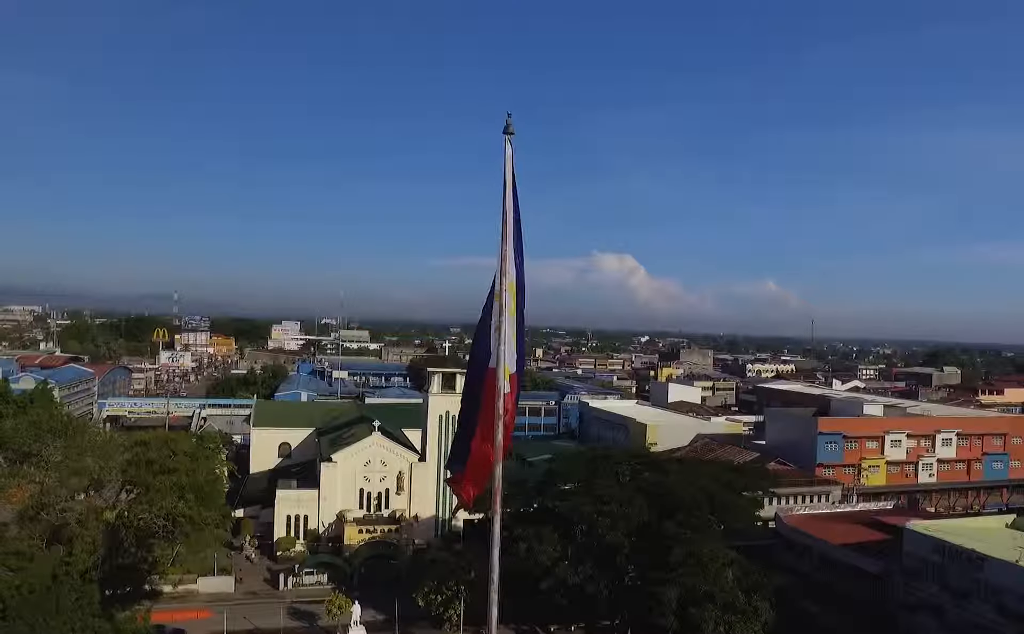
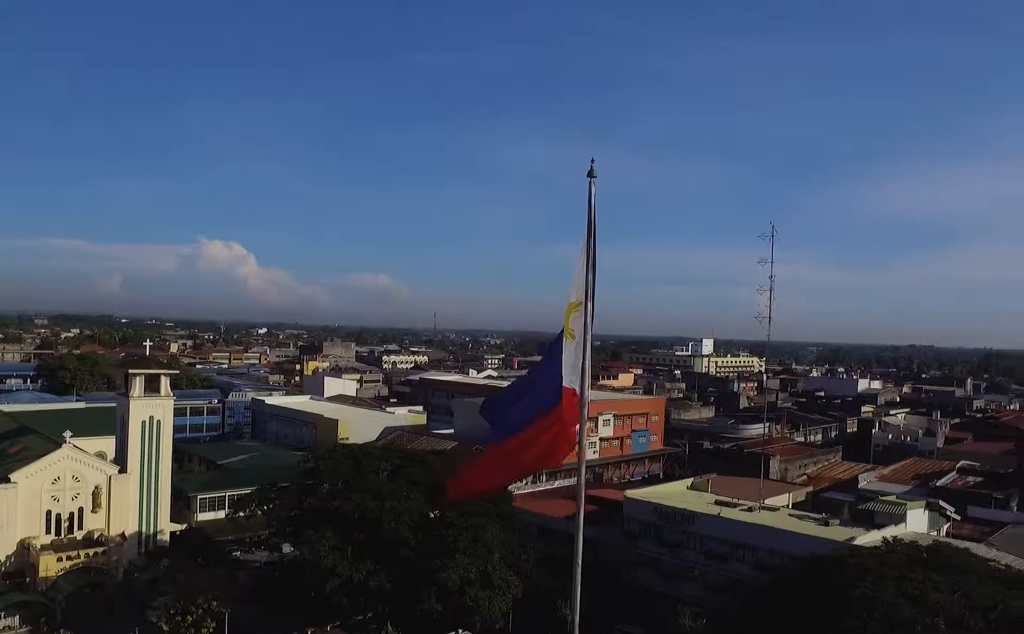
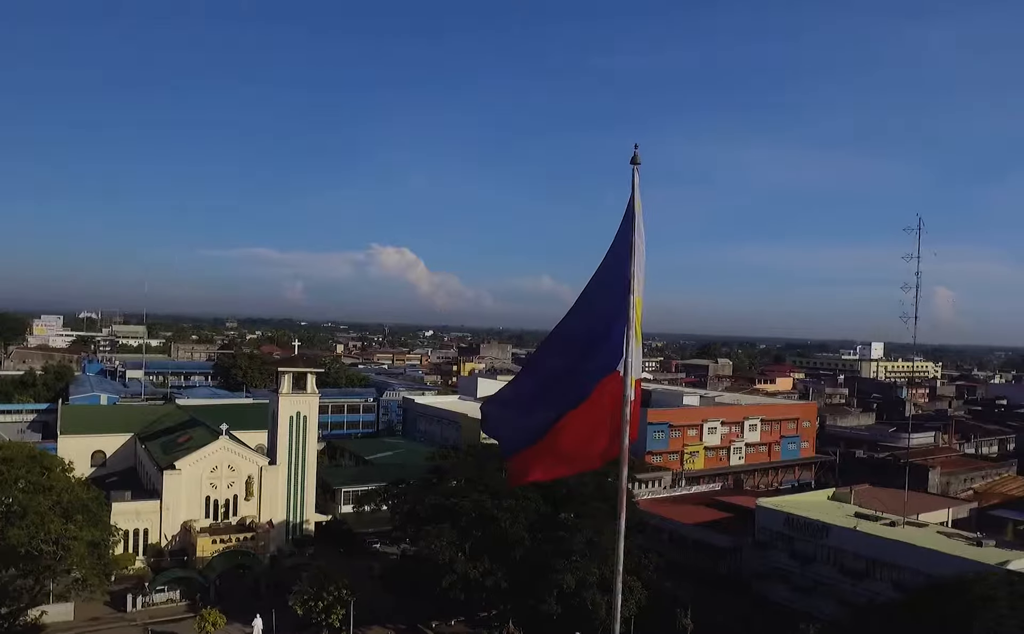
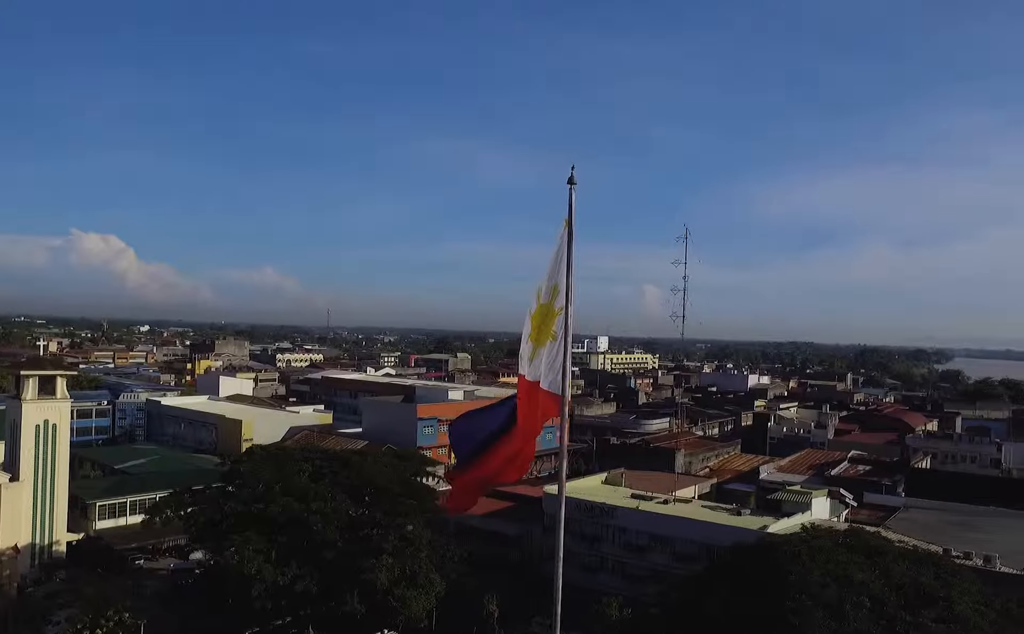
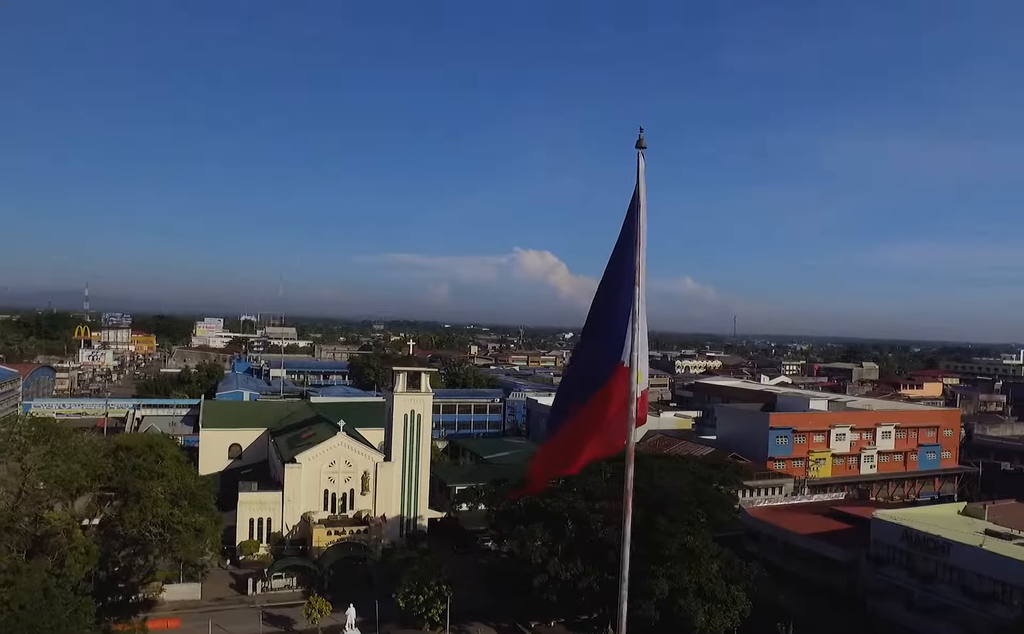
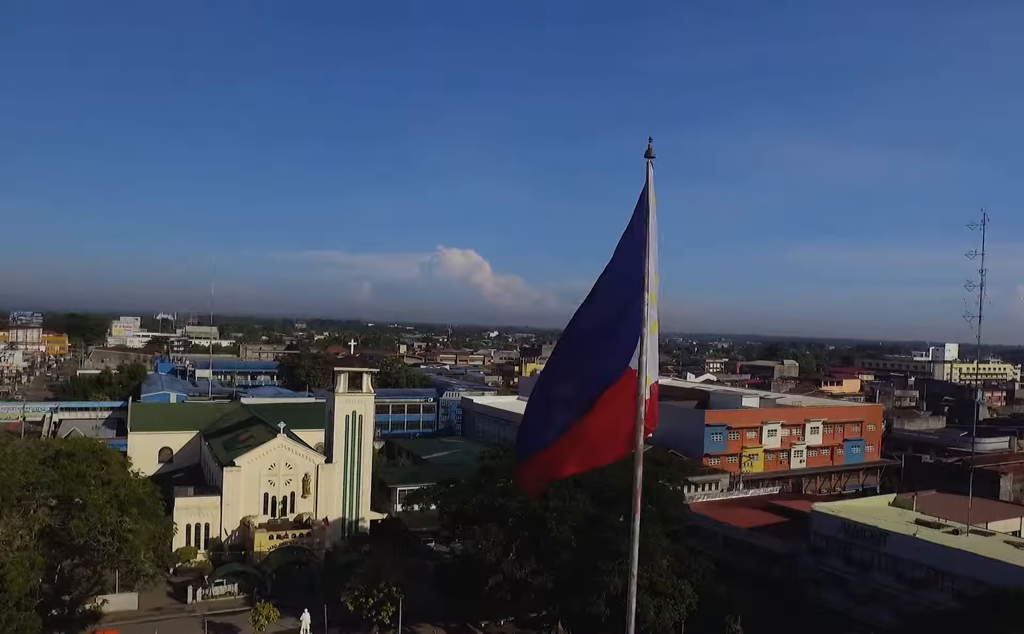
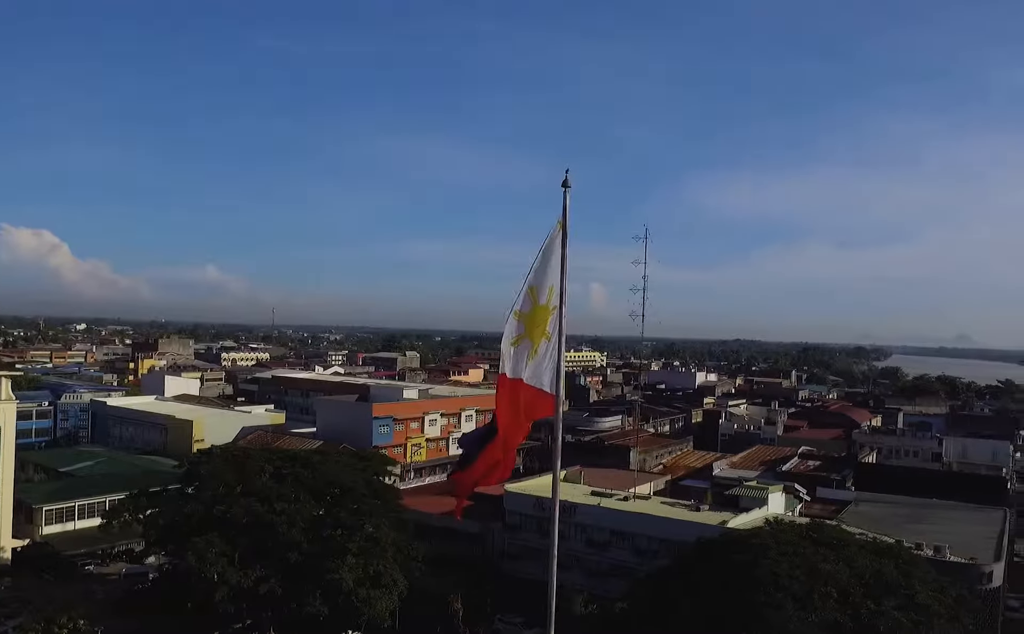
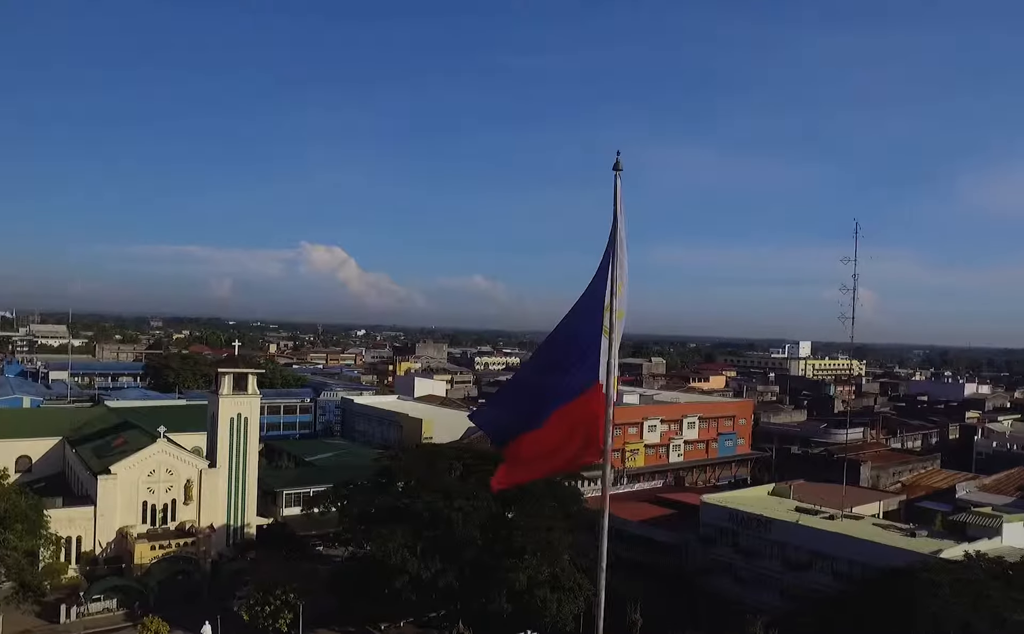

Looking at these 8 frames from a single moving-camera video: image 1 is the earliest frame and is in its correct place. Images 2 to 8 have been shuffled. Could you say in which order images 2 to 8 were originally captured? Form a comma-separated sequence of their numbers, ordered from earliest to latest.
5, 6, 3, 8, 2, 4, 7
